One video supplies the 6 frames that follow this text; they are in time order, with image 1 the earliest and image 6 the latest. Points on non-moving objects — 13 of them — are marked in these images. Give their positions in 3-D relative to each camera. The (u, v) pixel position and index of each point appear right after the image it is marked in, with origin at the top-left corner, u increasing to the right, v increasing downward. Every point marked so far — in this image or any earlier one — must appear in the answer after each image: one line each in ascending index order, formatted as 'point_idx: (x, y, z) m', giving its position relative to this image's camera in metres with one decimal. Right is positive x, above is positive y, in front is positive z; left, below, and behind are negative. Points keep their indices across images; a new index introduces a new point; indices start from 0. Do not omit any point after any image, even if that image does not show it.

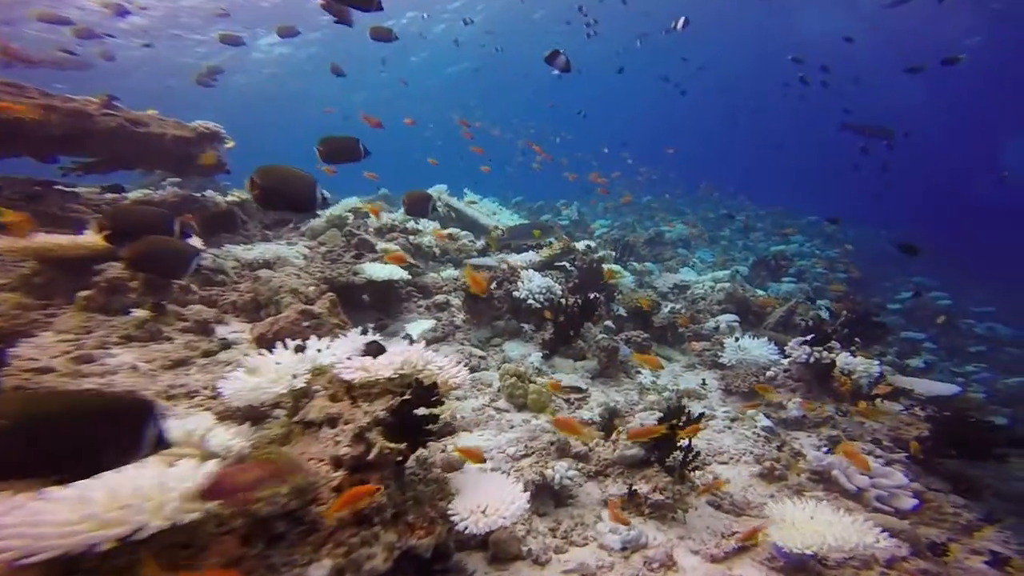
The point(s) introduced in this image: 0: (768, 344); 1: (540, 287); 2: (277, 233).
0: (+4.8, -1.1, +7.9) m
1: (+0.5, 0.0, +7.1) m
2: (-4.8, +1.1, +8.9) m
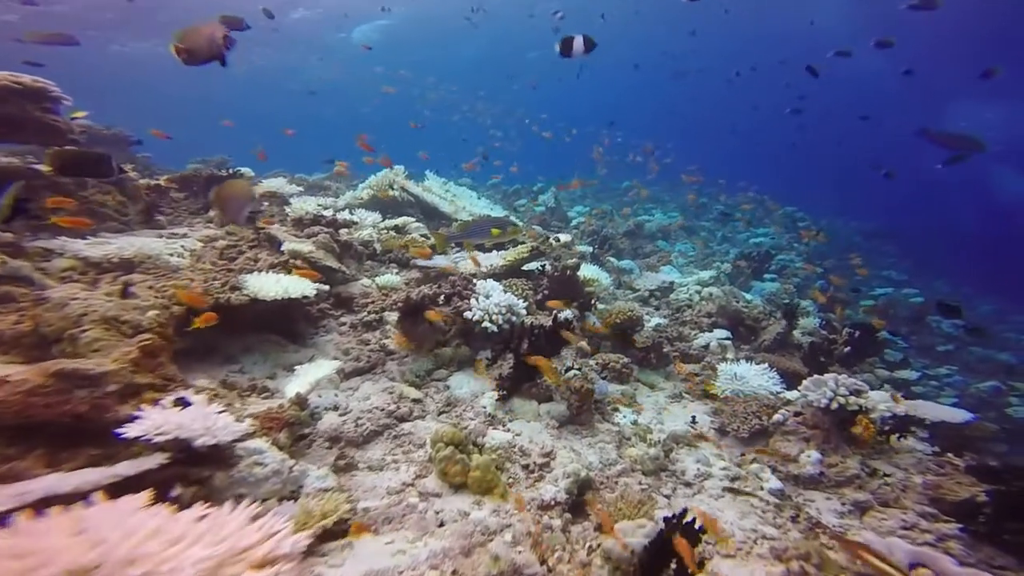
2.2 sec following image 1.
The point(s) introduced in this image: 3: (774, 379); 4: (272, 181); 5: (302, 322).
0: (+4.0, -1.3, +6.7) m
1: (-0.2, -0.2, +5.5) m
2: (-5.5, +1.1, +7.0) m
3: (+4.0, -1.4, +6.6) m
4: (-4.9, +2.2, +8.7) m
5: (-2.5, -0.4, +5.0) m
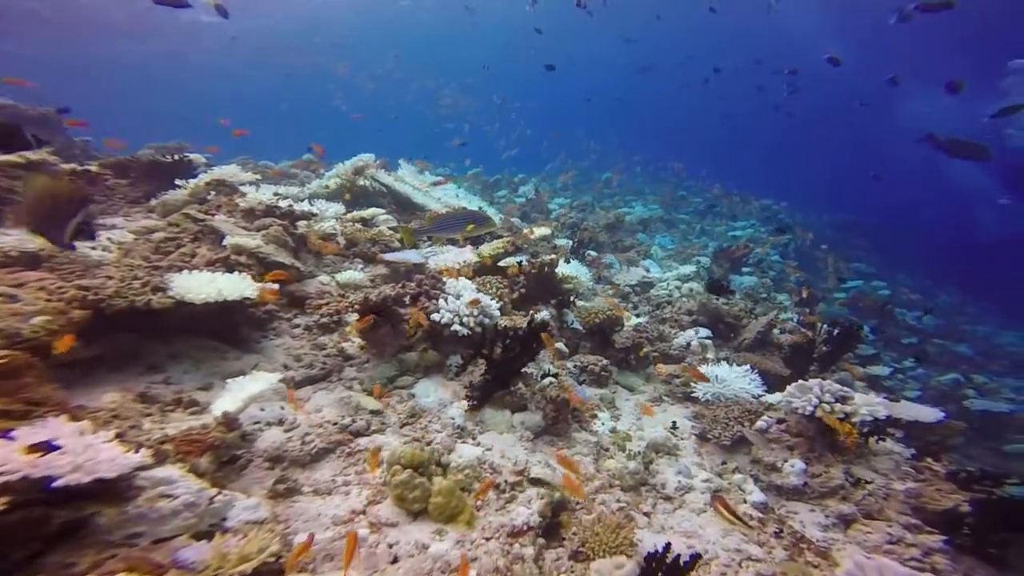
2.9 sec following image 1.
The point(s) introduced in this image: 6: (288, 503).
0: (+3.6, -1.3, +6.5) m
1: (-0.5, -0.2, +5.1) m
2: (-5.9, +1.2, +6.3) m
3: (+3.6, -1.4, +6.4) m
4: (-5.3, +2.3, +8.0) m
5: (-2.8, -0.4, +4.5) m
6: (-1.7, -1.7, +3.3) m
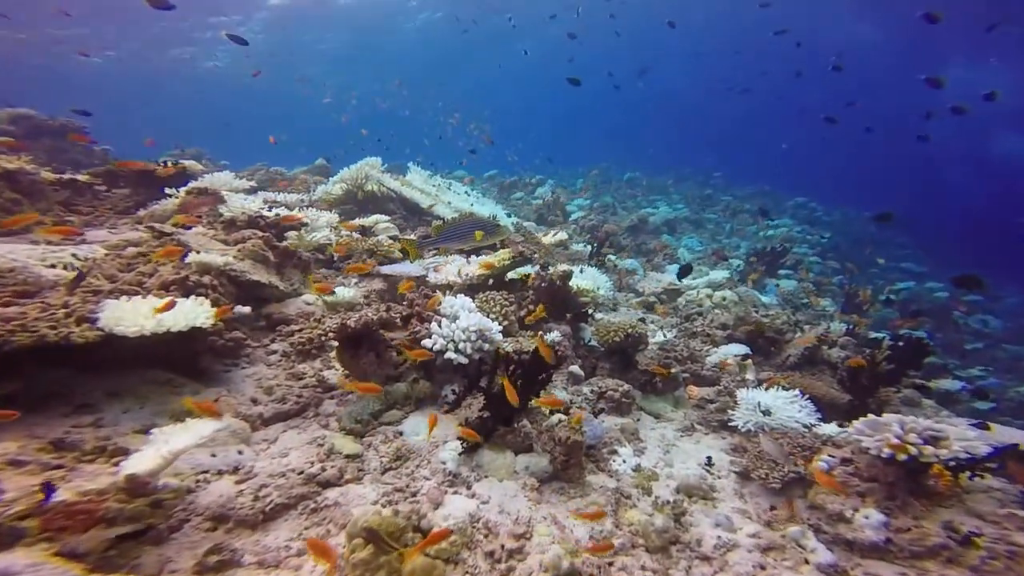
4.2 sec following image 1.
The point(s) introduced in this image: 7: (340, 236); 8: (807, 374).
0: (+3.7, -1.5, +5.5) m
1: (-0.5, -0.4, +4.4) m
2: (-5.8, +0.9, +6.0) m
3: (+3.7, -1.5, +5.5) m
4: (-5.2, +2.0, +7.6) m
5: (-2.8, -0.6, +4.0) m
6: (-1.7, -1.9, +2.7) m
7: (-2.7, +0.8, +6.6) m
8: (+4.5, -1.3, +6.4) m
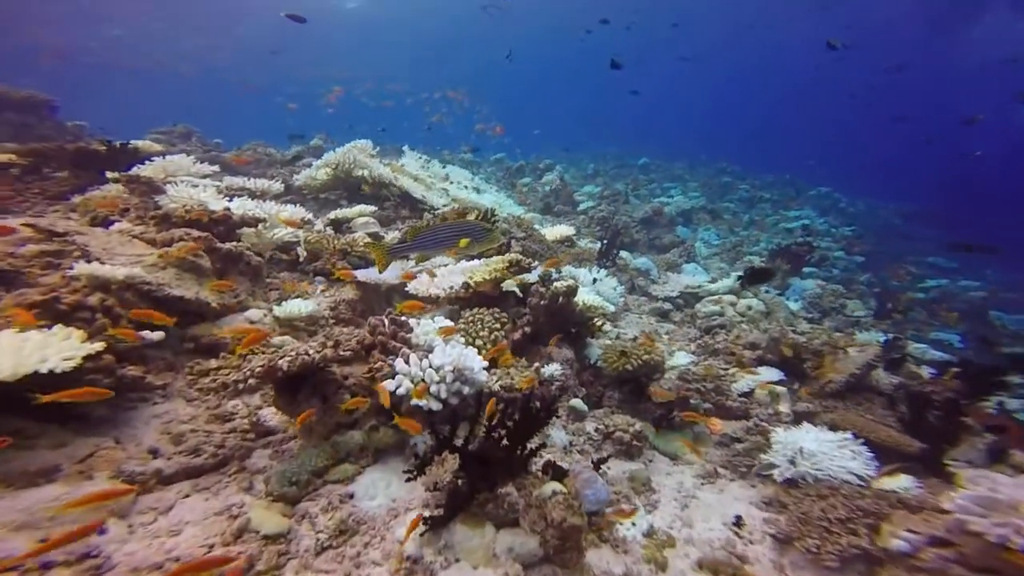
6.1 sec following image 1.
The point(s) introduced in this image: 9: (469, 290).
0: (+3.6, -1.7, +4.6) m
1: (-0.6, -0.6, +3.5) m
2: (-5.9, +0.9, +5.1) m
3: (+3.6, -1.8, +4.5) m
4: (-5.2, +2.0, +6.7) m
5: (-2.9, -0.8, +3.1) m
6: (-1.9, -2.1, +1.8) m
7: (-2.7, +0.8, +5.7) m
8: (+4.4, -1.5, +5.5) m
9: (-0.6, 0.0, +5.1) m
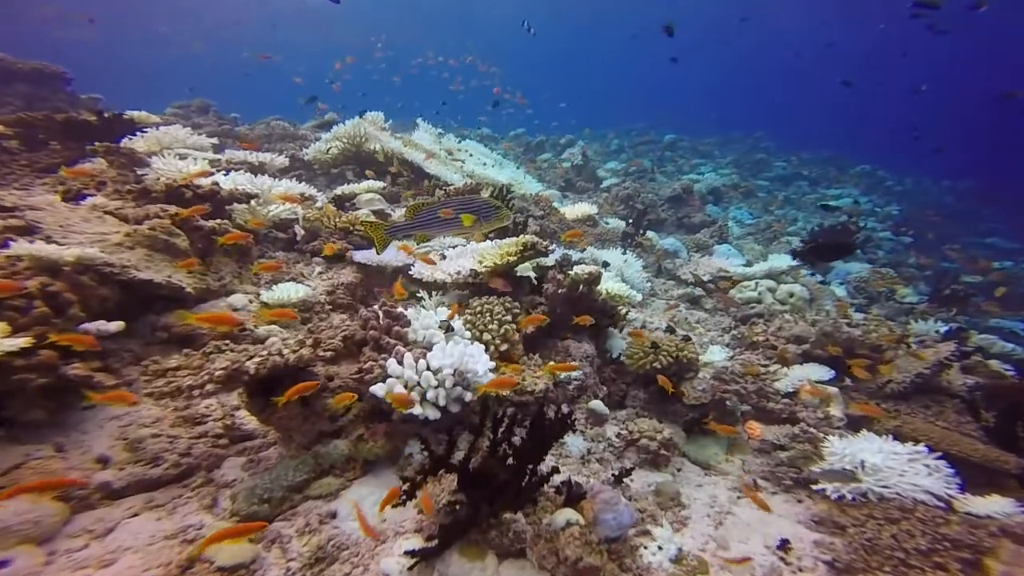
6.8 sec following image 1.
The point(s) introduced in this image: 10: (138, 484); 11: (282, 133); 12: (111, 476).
0: (+3.7, -1.6, +3.9) m
1: (-0.5, -0.5, +3.0) m
2: (-5.7, +1.1, +4.8) m
3: (+3.7, -1.7, +3.9) m
4: (-4.9, +2.3, +6.2) m
5: (-2.9, -0.7, +2.7) m
6: (-1.9, -2.1, +1.4) m
7: (-2.6, +1.0, +5.2) m
8: (+4.5, -1.4, +4.8) m
9: (-0.4, +0.2, +4.5) m
10: (-2.2, -1.2, +2.6) m
11: (-5.9, +3.9, +11.0) m
12: (-2.3, -1.2, +2.6) m
